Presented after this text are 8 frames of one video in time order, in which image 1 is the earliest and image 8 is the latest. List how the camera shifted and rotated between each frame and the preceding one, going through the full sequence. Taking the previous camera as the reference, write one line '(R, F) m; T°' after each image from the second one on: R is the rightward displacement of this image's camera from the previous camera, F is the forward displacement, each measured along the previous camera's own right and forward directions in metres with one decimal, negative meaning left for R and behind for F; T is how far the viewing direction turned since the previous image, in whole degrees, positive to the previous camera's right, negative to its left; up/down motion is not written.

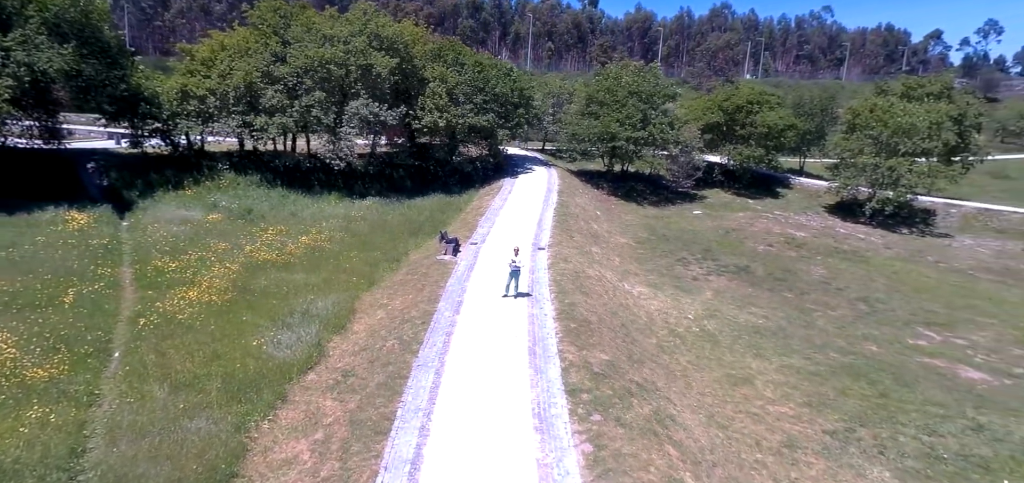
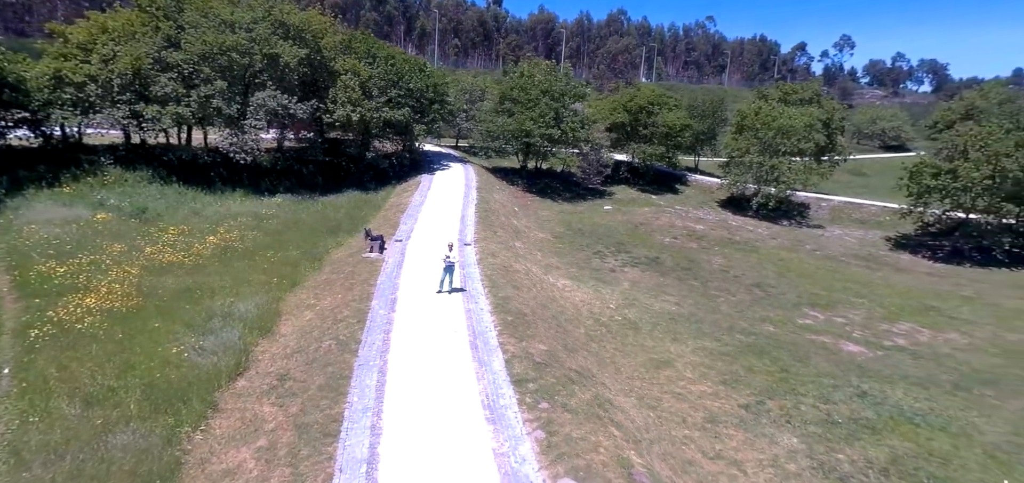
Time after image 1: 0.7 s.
(-0.6, +0.1) m; +10°
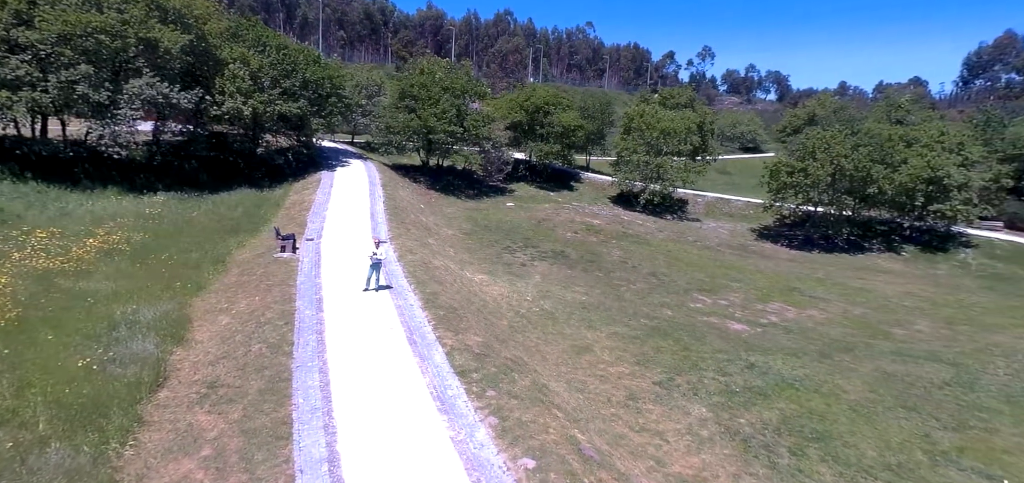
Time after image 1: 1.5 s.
(-0.8, -0.1) m; +11°
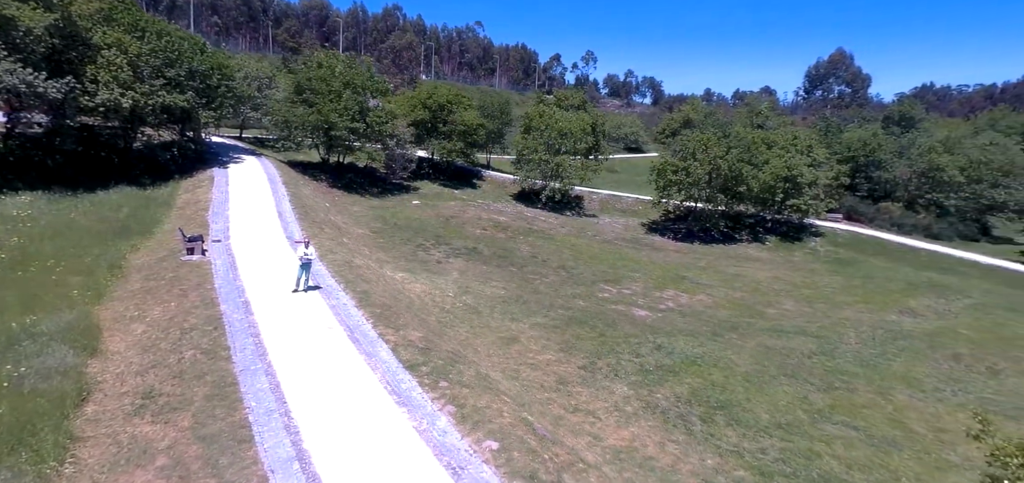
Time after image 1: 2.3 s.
(-0.9, -0.4) m; +11°
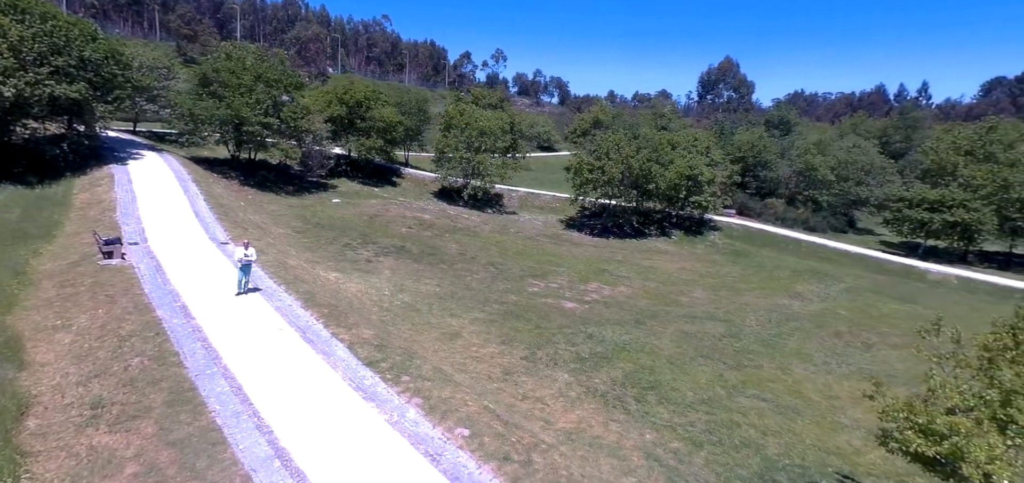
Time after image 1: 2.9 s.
(-0.8, -0.6) m; +10°
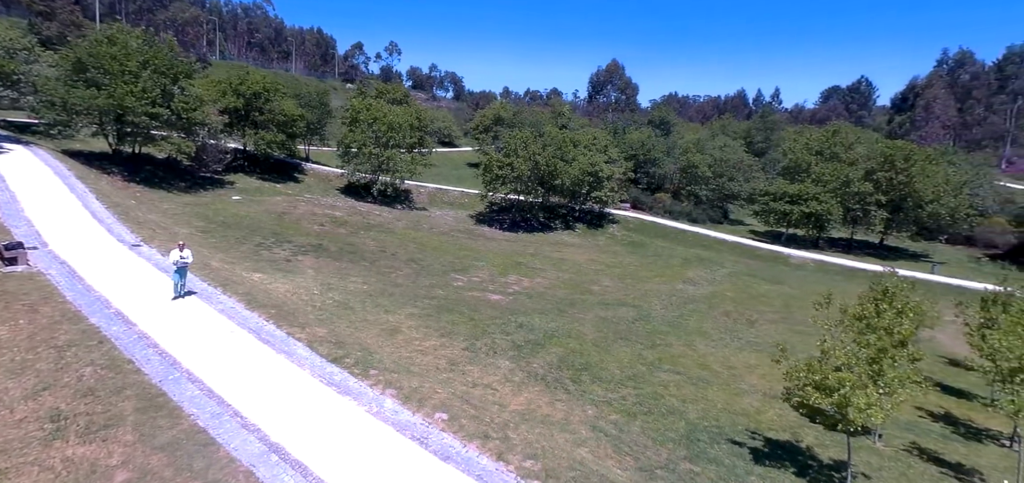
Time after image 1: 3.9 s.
(-1.3, -0.8) m; +11°
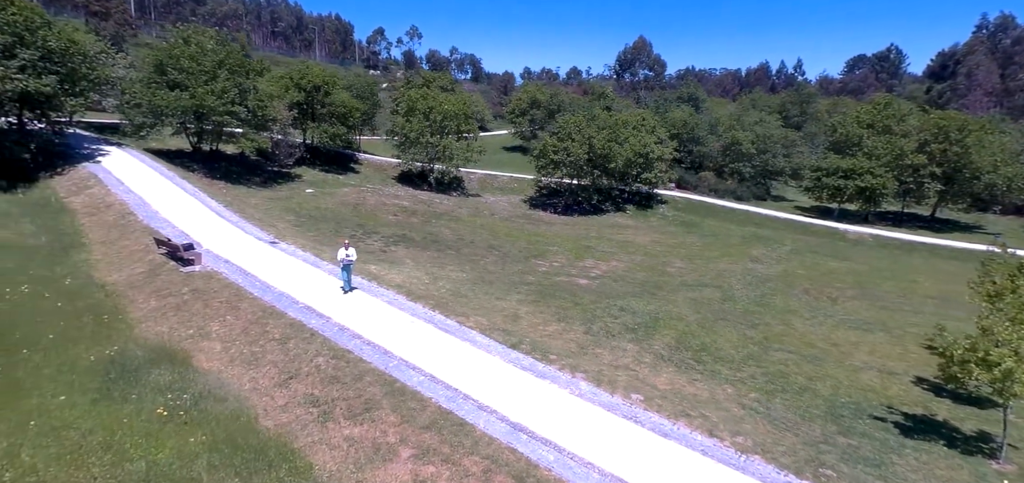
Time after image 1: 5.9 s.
(-3.2, -0.7) m; -3°
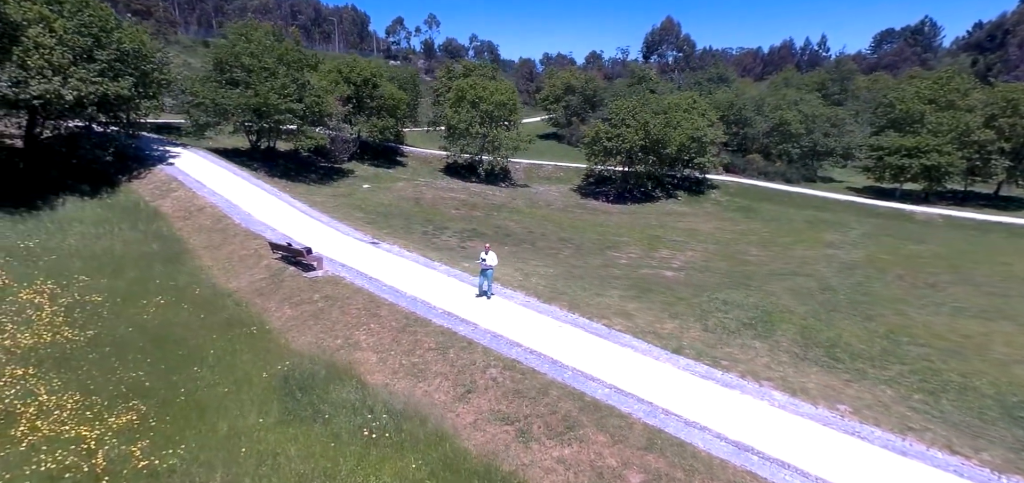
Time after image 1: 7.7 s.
(-2.9, +0.7) m; -2°
